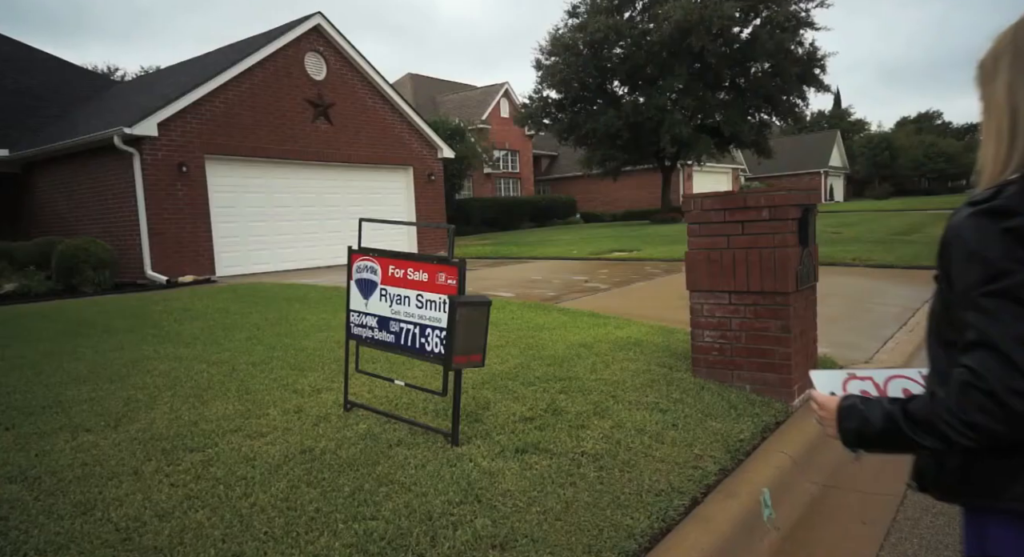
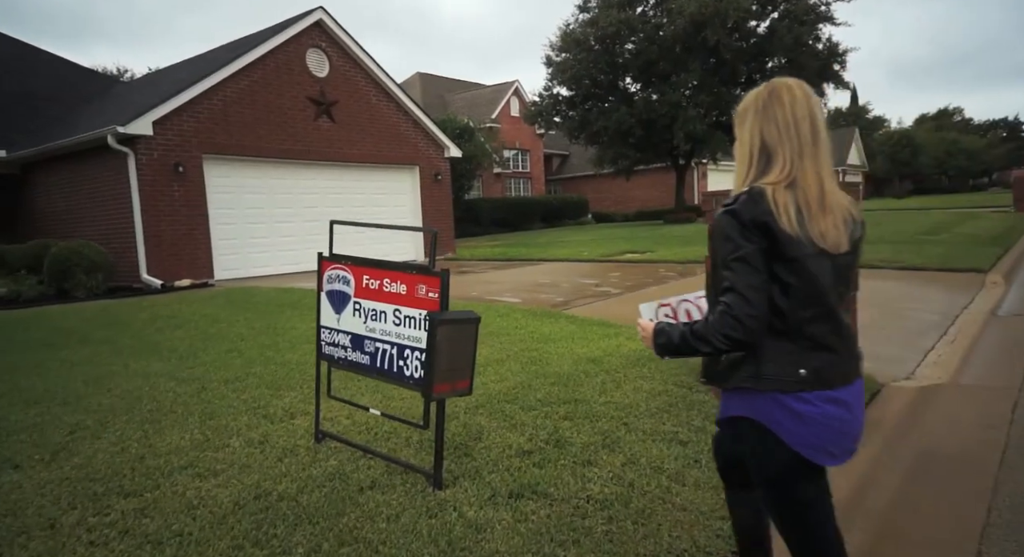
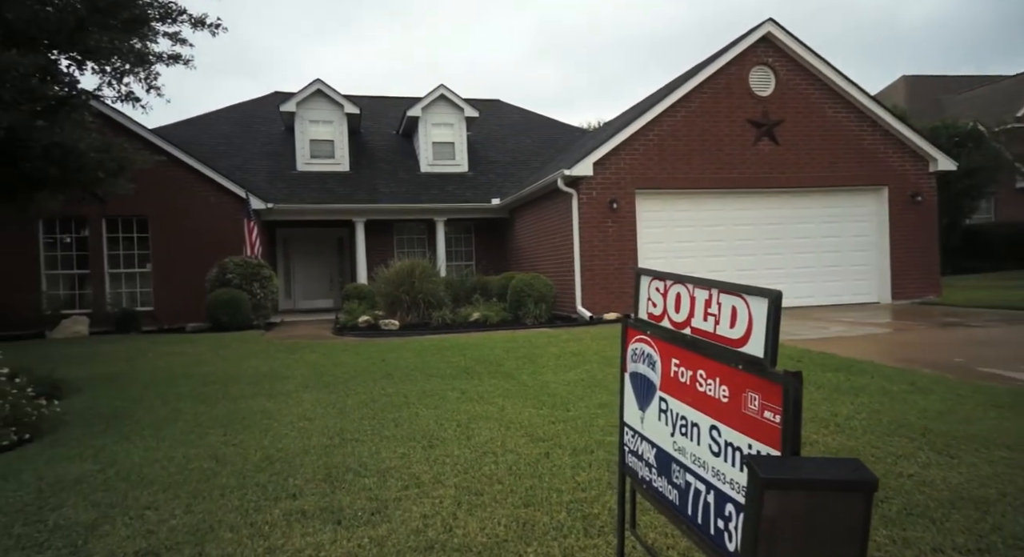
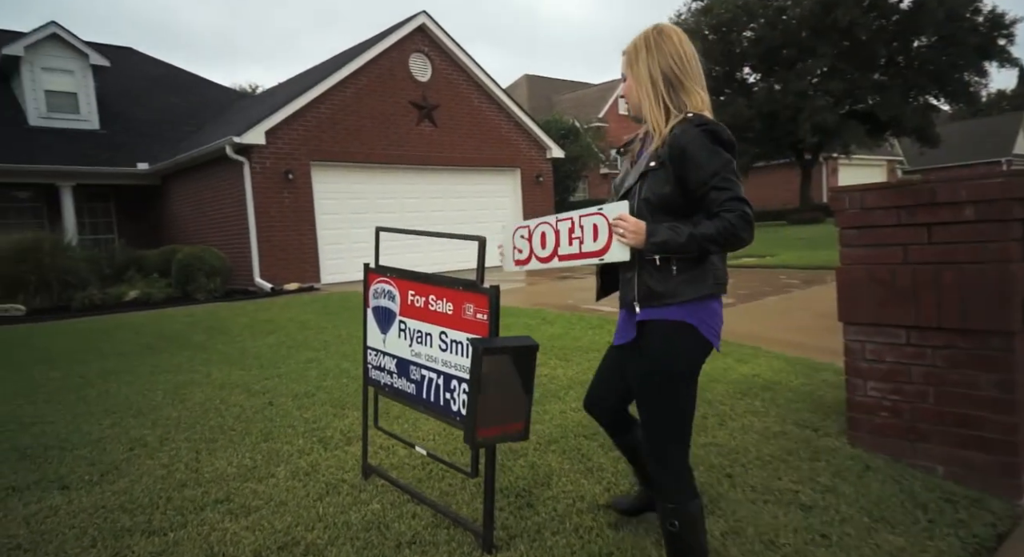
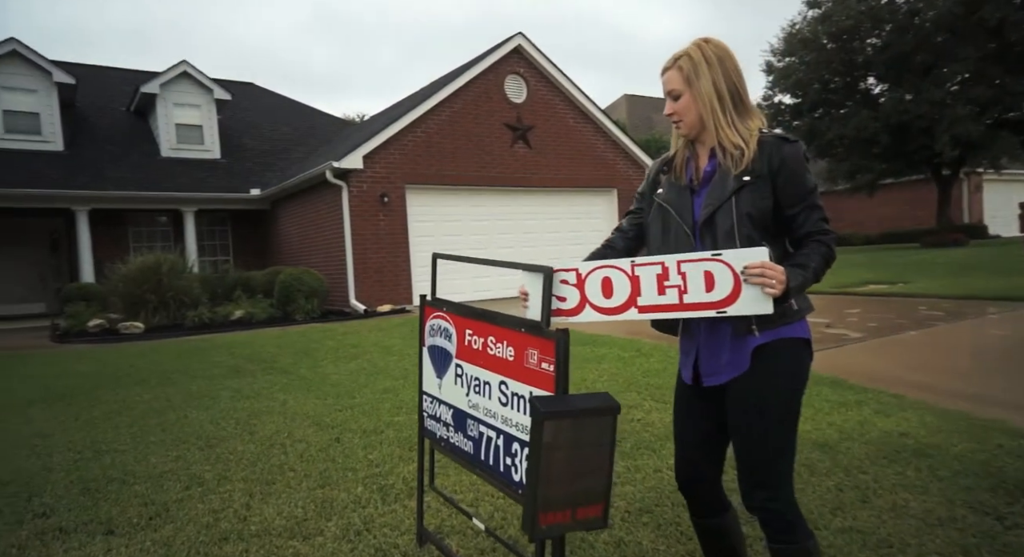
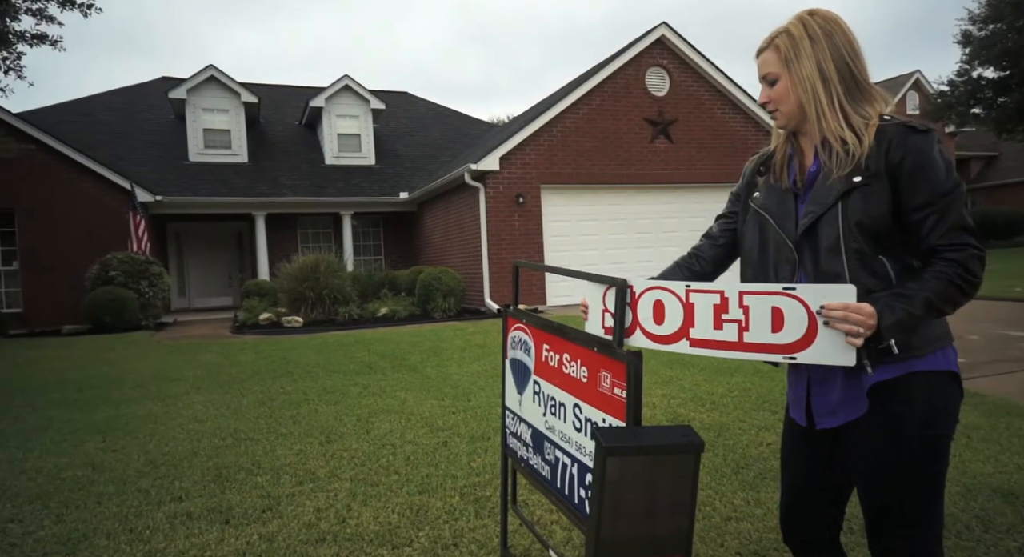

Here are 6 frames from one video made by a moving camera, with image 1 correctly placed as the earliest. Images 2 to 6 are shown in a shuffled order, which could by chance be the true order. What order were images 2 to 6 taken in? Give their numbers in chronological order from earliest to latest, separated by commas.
2, 4, 5, 6, 3
